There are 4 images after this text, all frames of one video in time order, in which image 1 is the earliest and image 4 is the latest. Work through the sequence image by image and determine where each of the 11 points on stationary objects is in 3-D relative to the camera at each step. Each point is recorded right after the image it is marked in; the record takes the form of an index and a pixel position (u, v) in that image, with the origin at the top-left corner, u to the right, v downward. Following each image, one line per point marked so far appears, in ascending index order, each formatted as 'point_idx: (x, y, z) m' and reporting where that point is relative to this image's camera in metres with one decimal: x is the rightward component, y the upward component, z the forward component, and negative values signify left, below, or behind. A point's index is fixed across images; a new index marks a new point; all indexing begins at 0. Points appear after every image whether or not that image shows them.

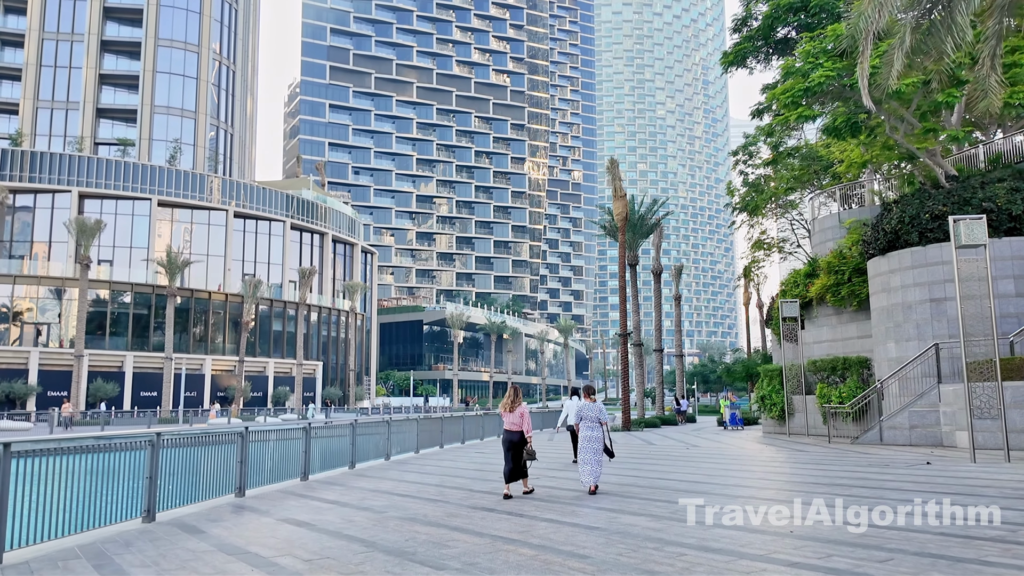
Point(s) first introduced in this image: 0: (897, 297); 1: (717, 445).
0: (+10.0, -0.2, +19.3) m
1: (+5.4, -4.2, +19.9) m
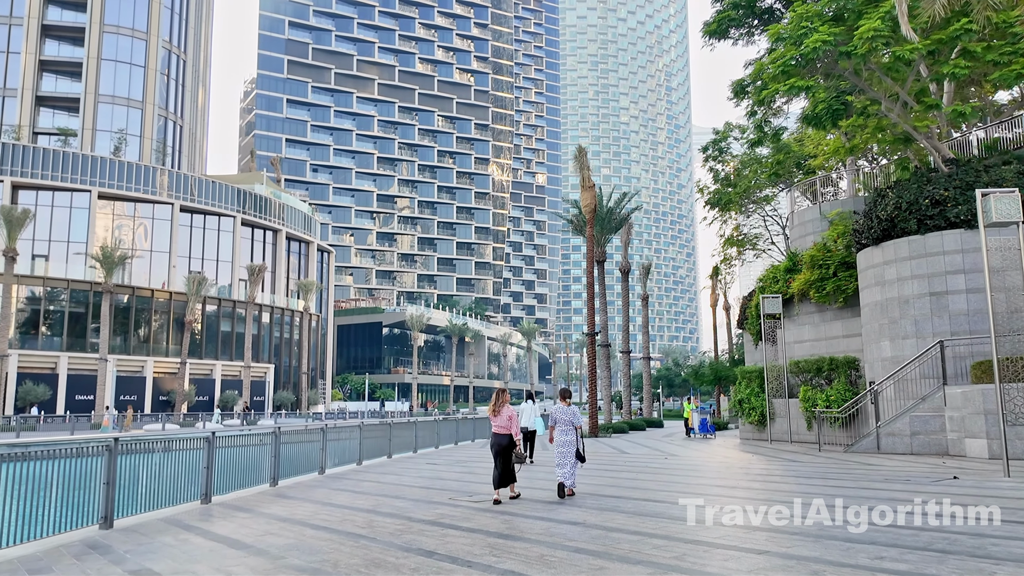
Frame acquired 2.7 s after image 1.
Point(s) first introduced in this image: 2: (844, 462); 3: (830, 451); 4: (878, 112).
0: (+9.0, -0.1, +17.6) m
1: (+4.4, -4.0, +17.9) m
2: (+6.9, -3.6, +15.4) m
3: (+7.6, -3.9, +17.7) m
4: (+9.2, +4.5, +18.6) m
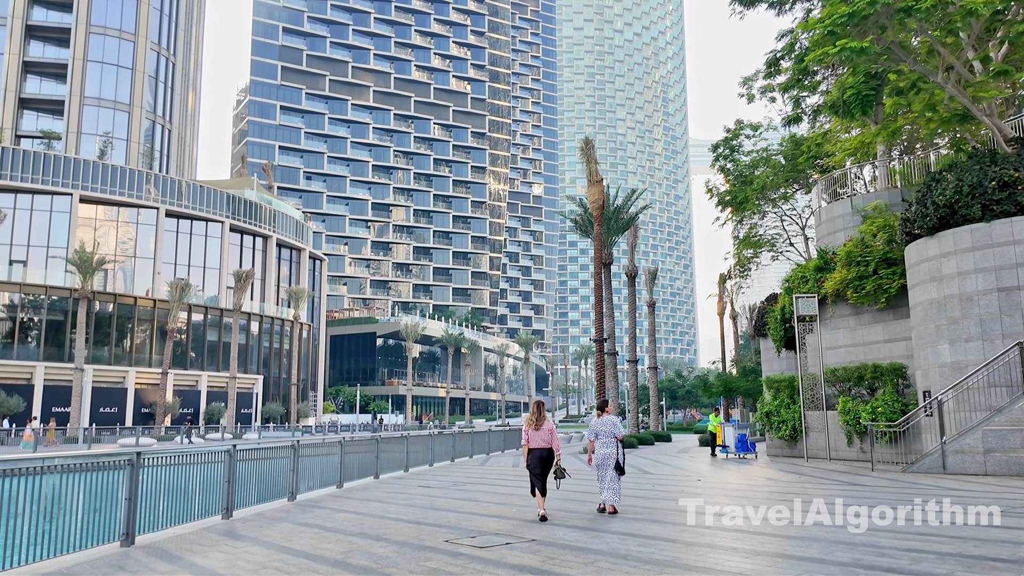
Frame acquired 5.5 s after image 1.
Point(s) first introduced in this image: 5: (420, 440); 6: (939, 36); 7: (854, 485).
0: (+9.1, 0.0, +15.4) m
1: (+4.5, -3.9, +15.6) m
2: (+7.0, -3.5, +13.1) m
3: (+7.8, -3.8, +15.4) m
4: (+9.3, +4.5, +16.5) m
5: (-2.5, -4.0, +19.9) m
6: (+8.9, +5.3, +15.5) m
7: (+6.2, -3.5, +13.4) m
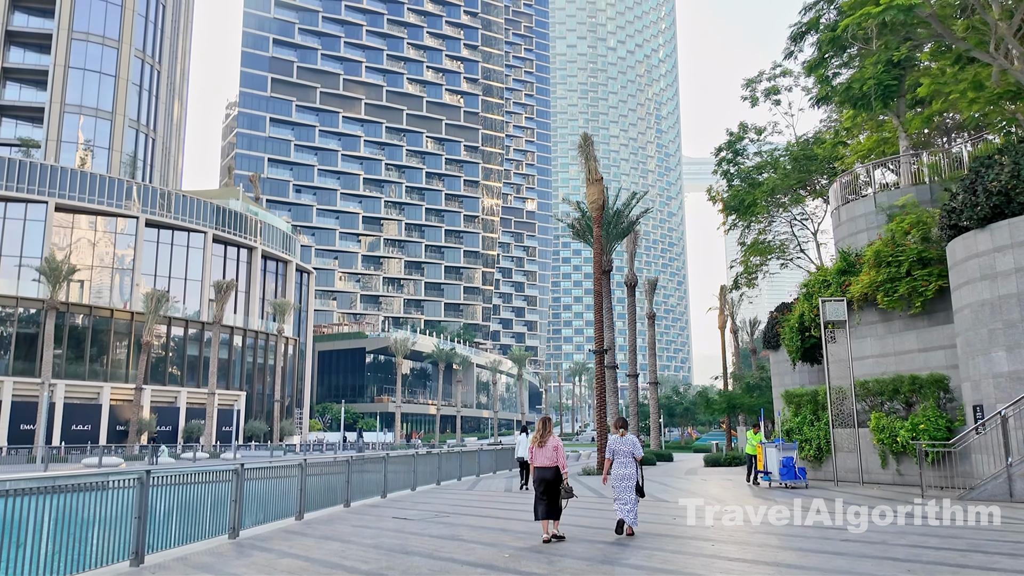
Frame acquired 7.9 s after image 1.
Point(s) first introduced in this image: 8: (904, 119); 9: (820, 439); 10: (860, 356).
0: (+9.0, +0.1, +13.4) m
1: (+4.3, -3.9, +13.5) m
2: (+6.9, -3.4, +11.1) m
3: (+7.6, -3.8, +13.3) m
4: (+9.2, +4.5, +14.6) m
5: (-2.6, -4.1, +17.7) m
6: (+8.8, +5.3, +13.7) m
7: (+6.1, -3.5, +11.3) m
8: (+10.7, +4.5, +19.9) m
9: (+7.6, -3.8, +18.5) m
10: (+8.8, -1.7, +18.7) m
